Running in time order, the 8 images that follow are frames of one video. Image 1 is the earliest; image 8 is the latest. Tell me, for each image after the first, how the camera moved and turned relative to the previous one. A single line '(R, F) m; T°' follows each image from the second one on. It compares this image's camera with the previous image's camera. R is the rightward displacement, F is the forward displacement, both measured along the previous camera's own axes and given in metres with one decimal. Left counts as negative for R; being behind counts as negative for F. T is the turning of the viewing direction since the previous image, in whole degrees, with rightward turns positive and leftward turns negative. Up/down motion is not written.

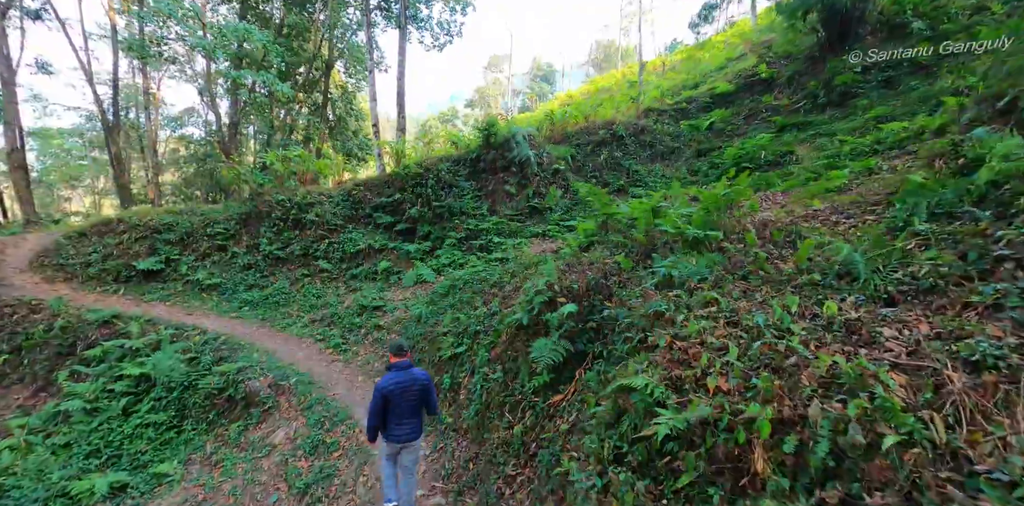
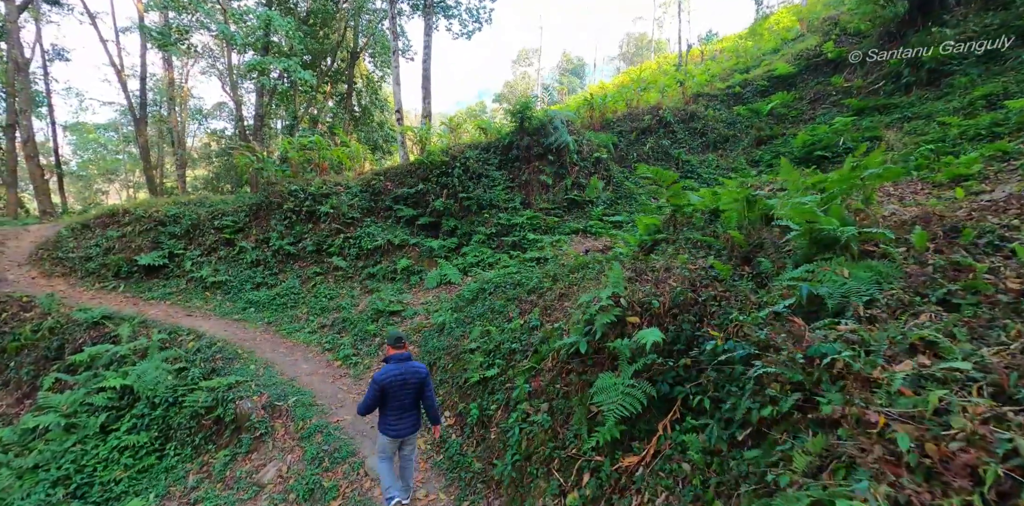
(-0.3, +1.6) m; -3°
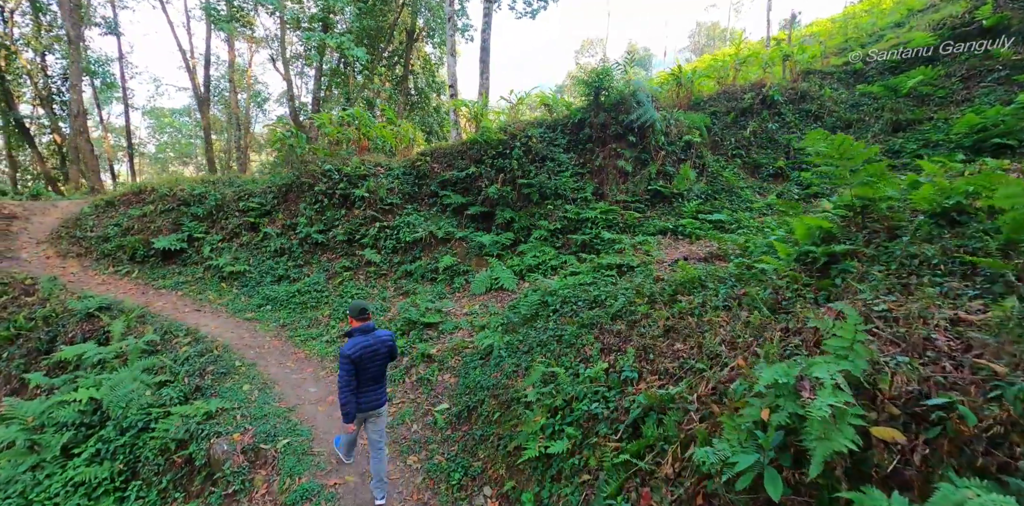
(-0.3, +2.2) m; -7°
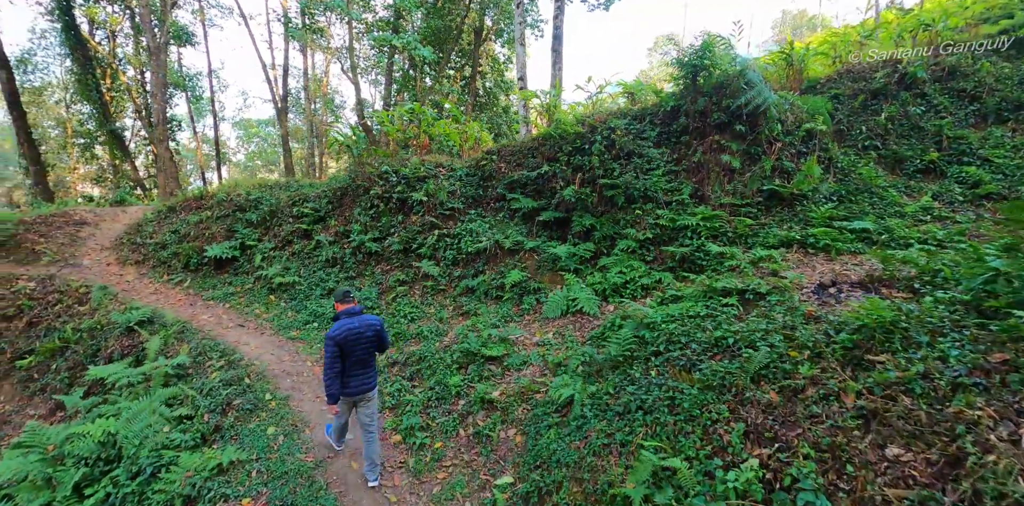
(-0.2, +1.5) m; -8°
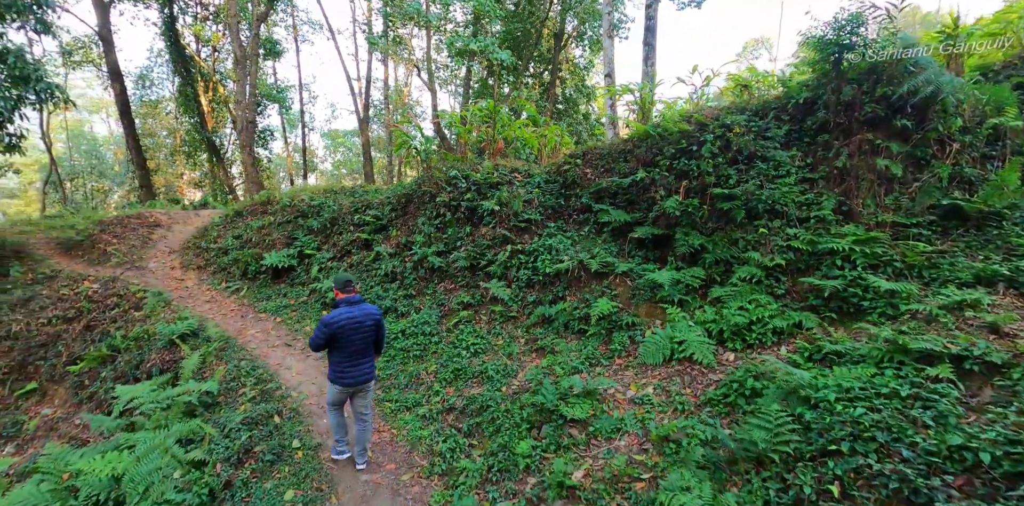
(-0.2, +1.4) m; -9°
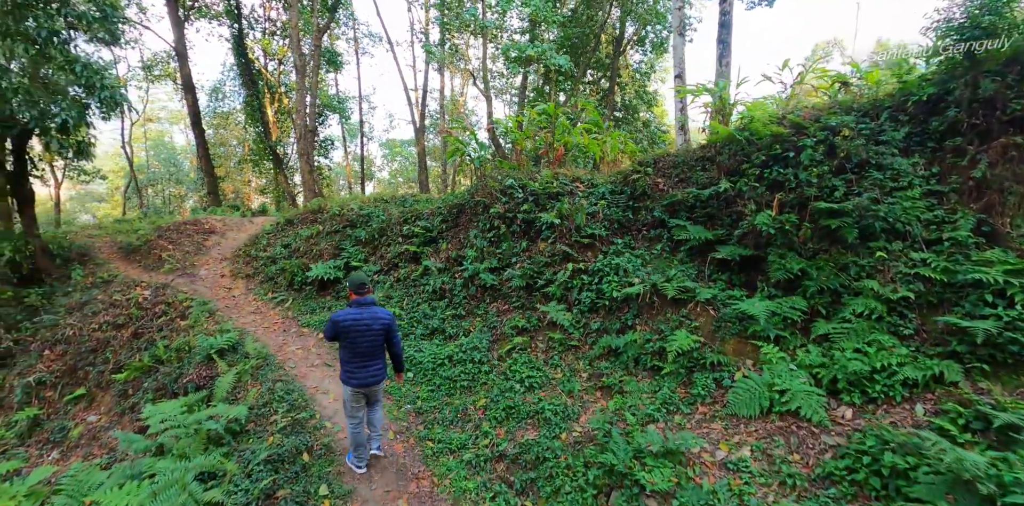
(-0.2, +0.8) m; -6°
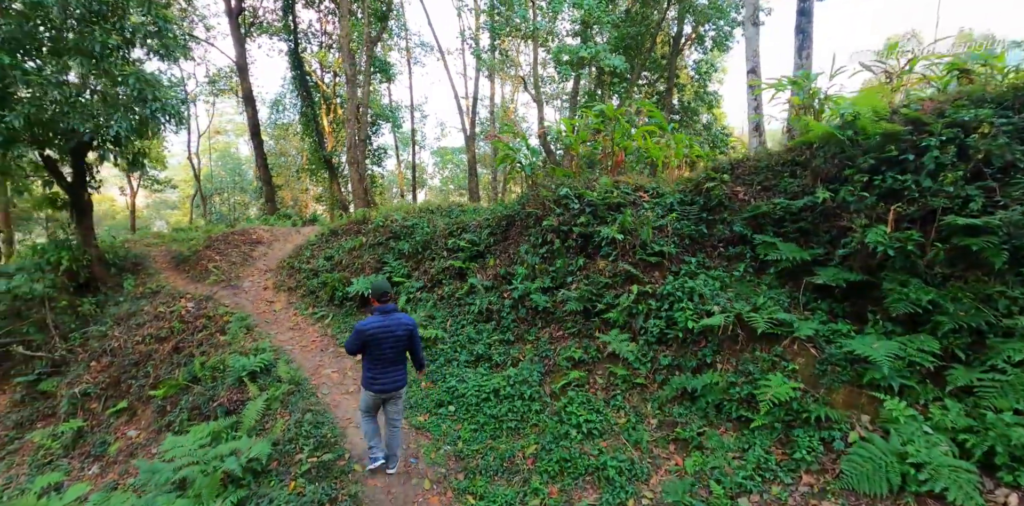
(-0.1, +0.7) m; -6°
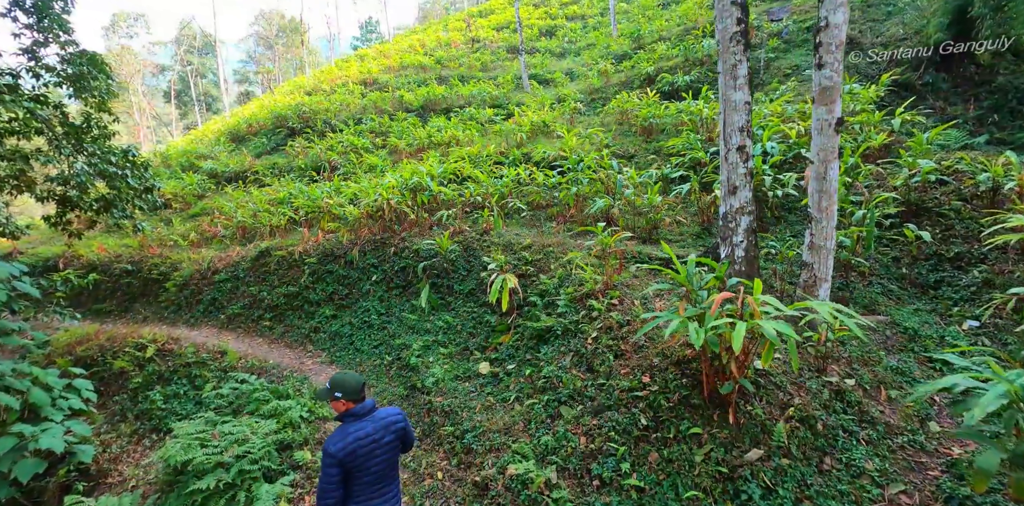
(-0.5, +2.3) m; -13°
